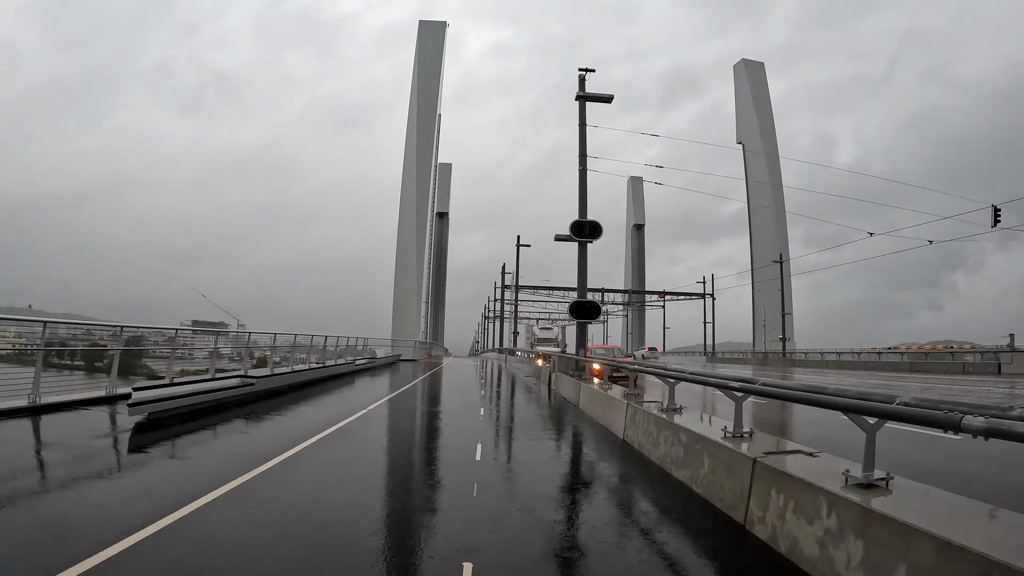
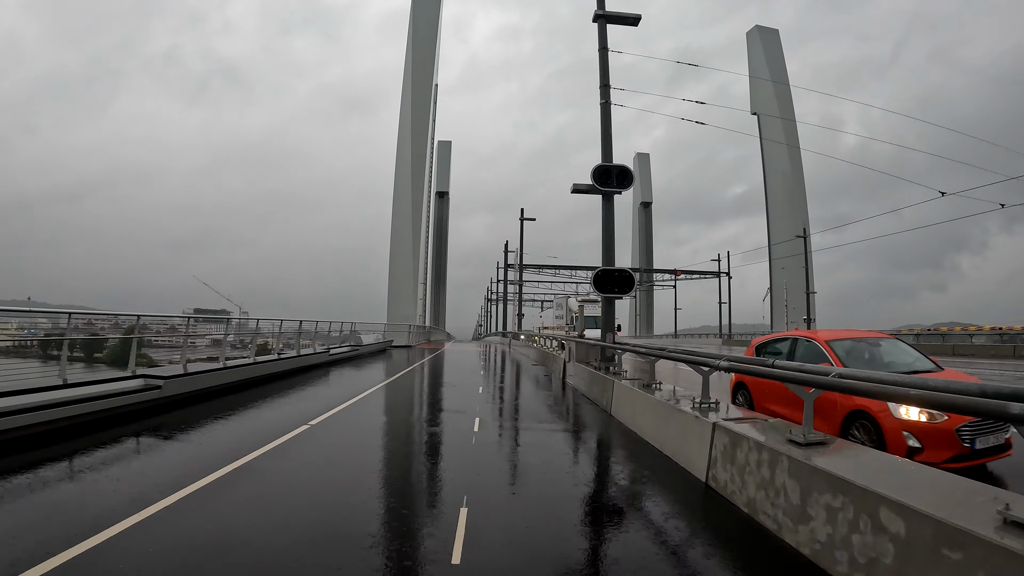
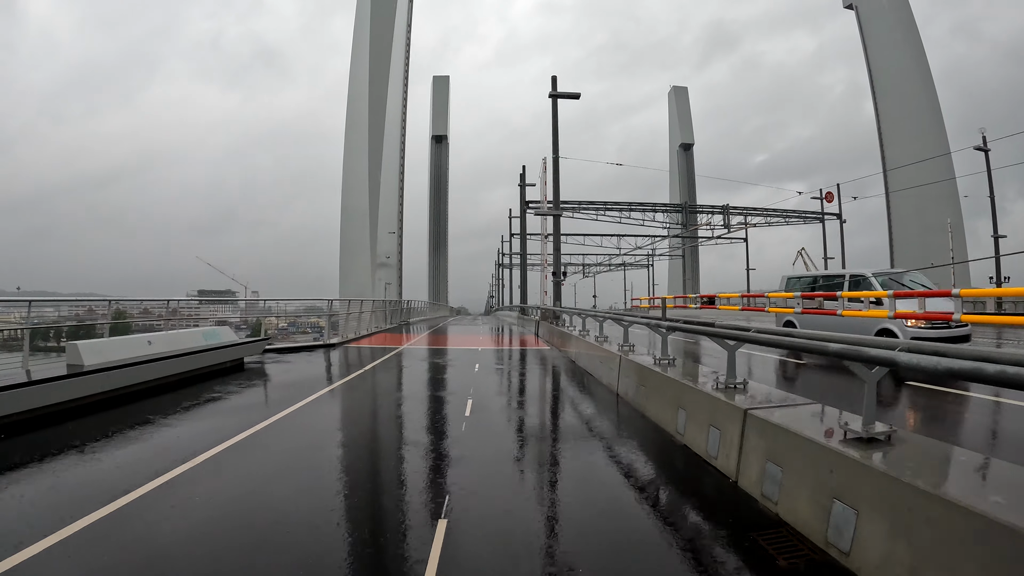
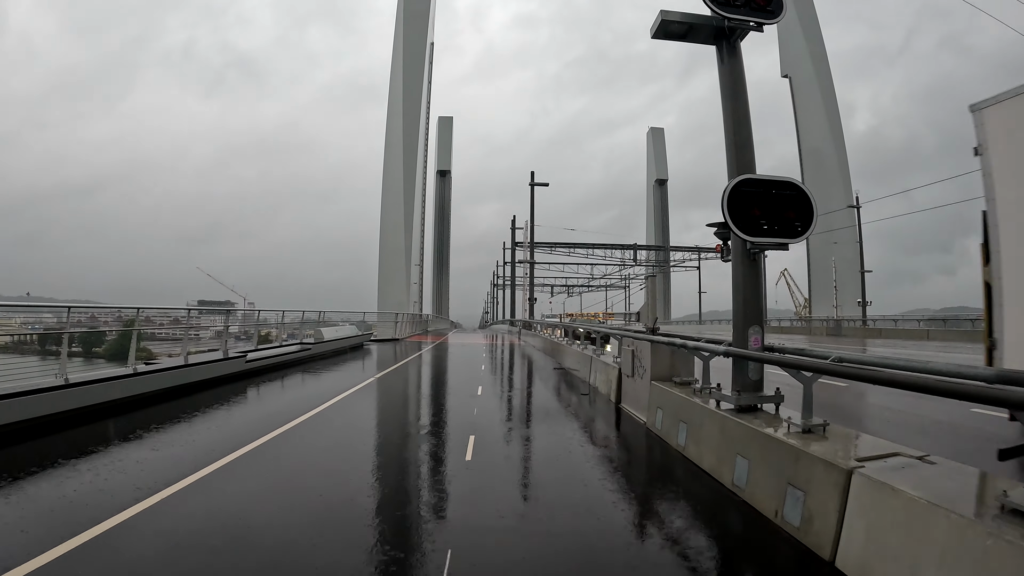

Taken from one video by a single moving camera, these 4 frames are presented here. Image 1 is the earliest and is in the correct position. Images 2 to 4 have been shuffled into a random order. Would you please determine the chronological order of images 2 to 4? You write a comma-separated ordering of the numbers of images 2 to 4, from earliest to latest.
2, 4, 3
